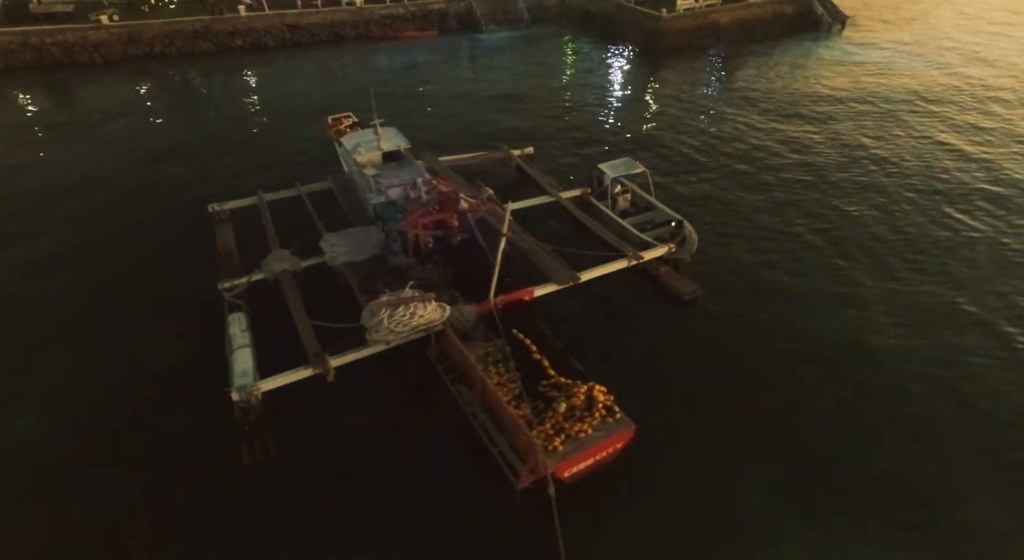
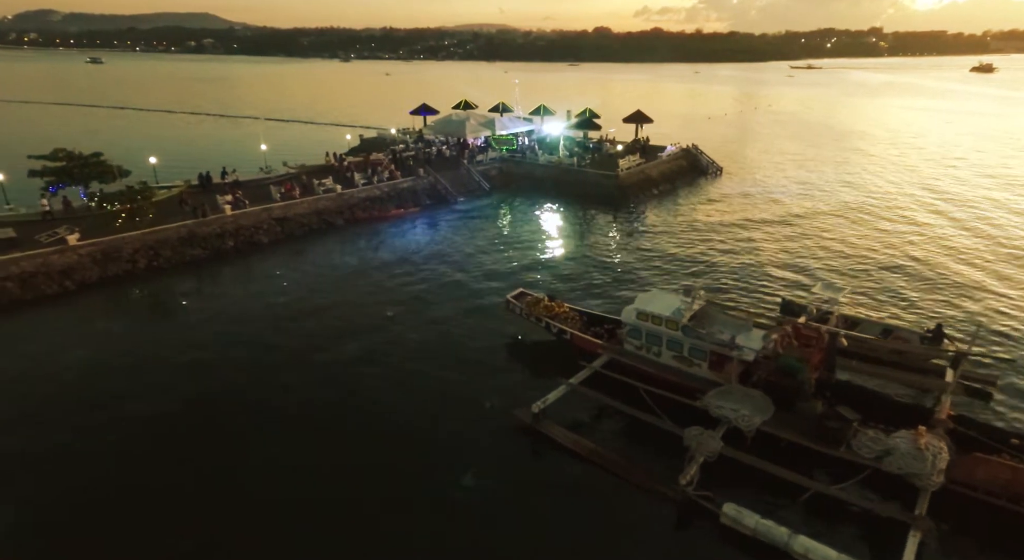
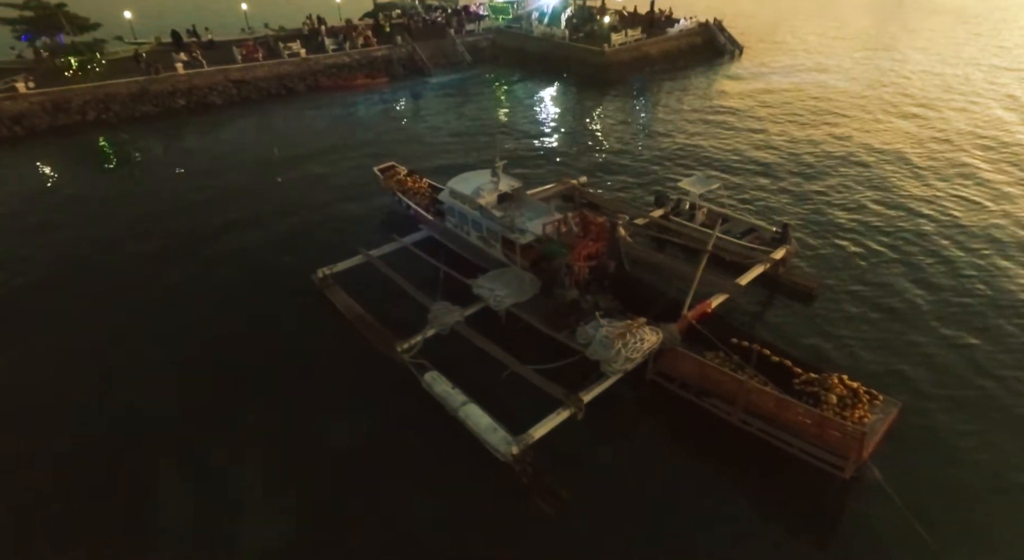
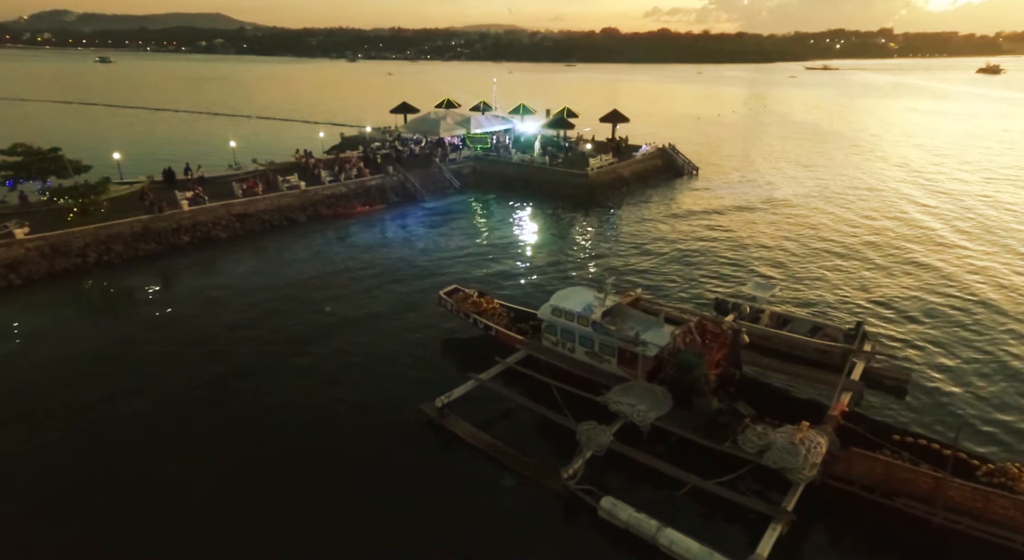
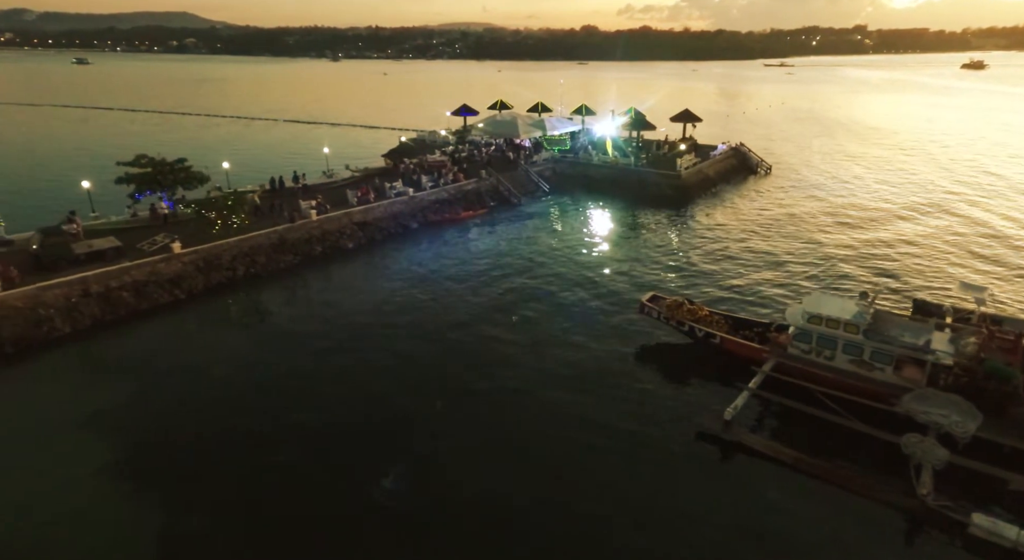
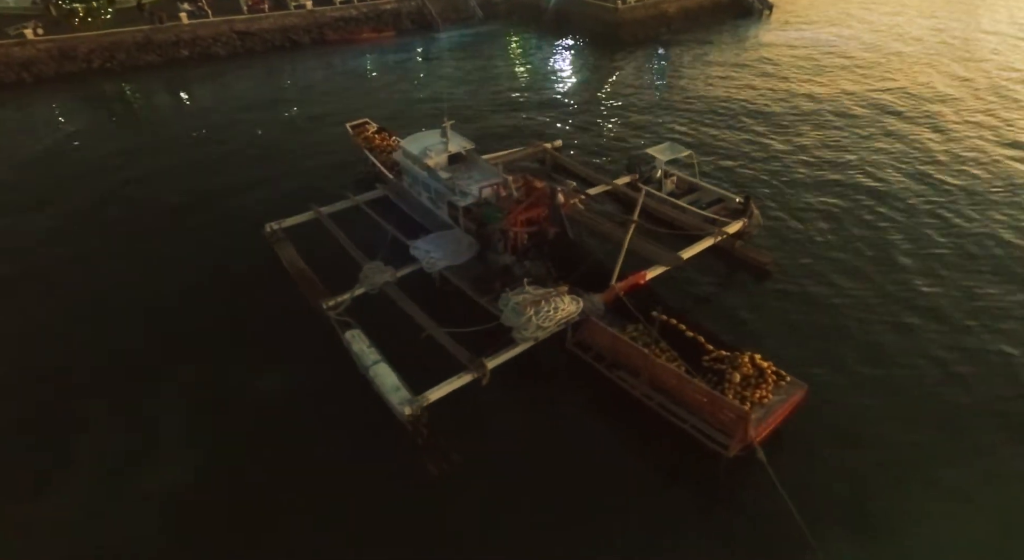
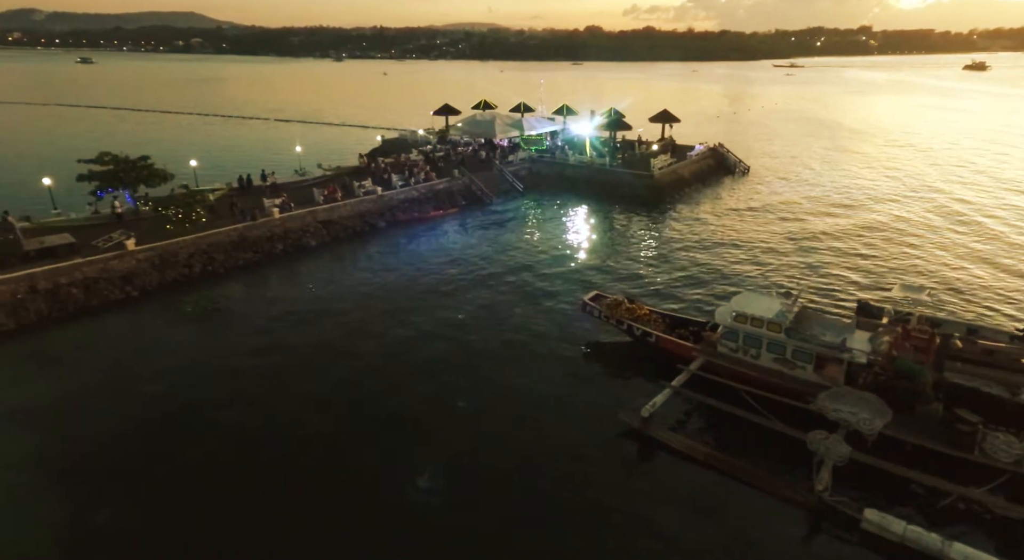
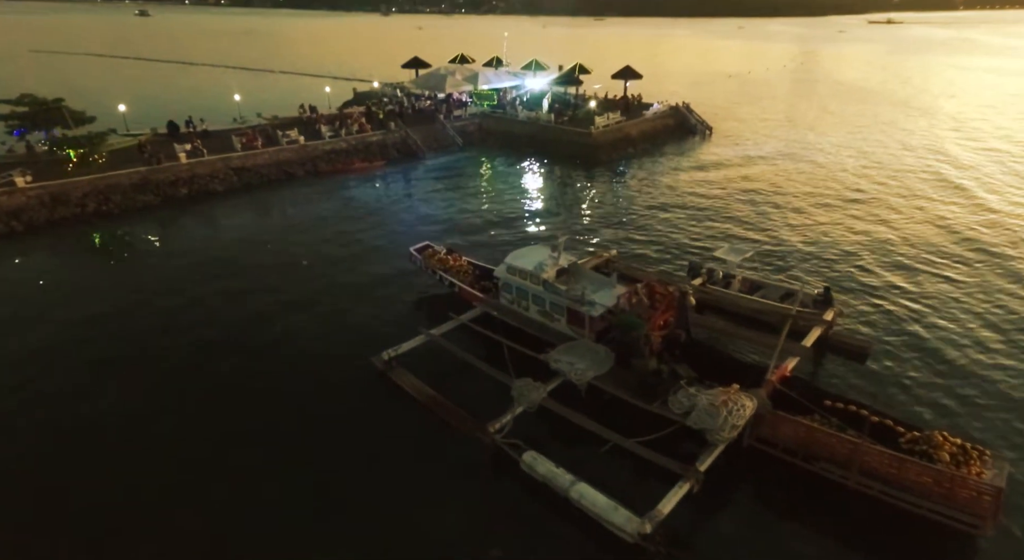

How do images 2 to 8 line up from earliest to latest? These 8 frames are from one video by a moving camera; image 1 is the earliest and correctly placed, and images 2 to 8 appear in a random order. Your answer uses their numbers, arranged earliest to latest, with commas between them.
6, 3, 8, 4, 2, 7, 5
